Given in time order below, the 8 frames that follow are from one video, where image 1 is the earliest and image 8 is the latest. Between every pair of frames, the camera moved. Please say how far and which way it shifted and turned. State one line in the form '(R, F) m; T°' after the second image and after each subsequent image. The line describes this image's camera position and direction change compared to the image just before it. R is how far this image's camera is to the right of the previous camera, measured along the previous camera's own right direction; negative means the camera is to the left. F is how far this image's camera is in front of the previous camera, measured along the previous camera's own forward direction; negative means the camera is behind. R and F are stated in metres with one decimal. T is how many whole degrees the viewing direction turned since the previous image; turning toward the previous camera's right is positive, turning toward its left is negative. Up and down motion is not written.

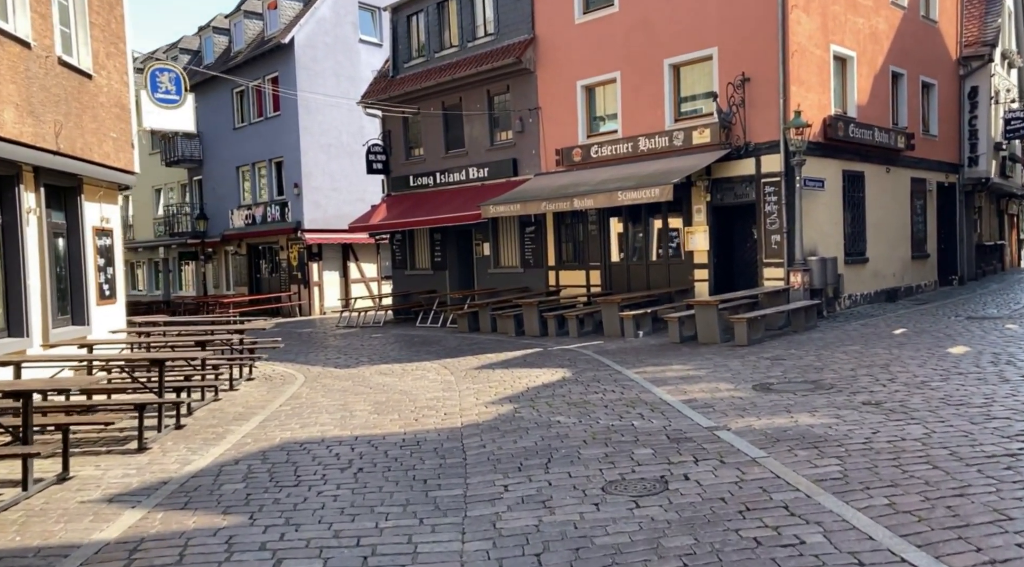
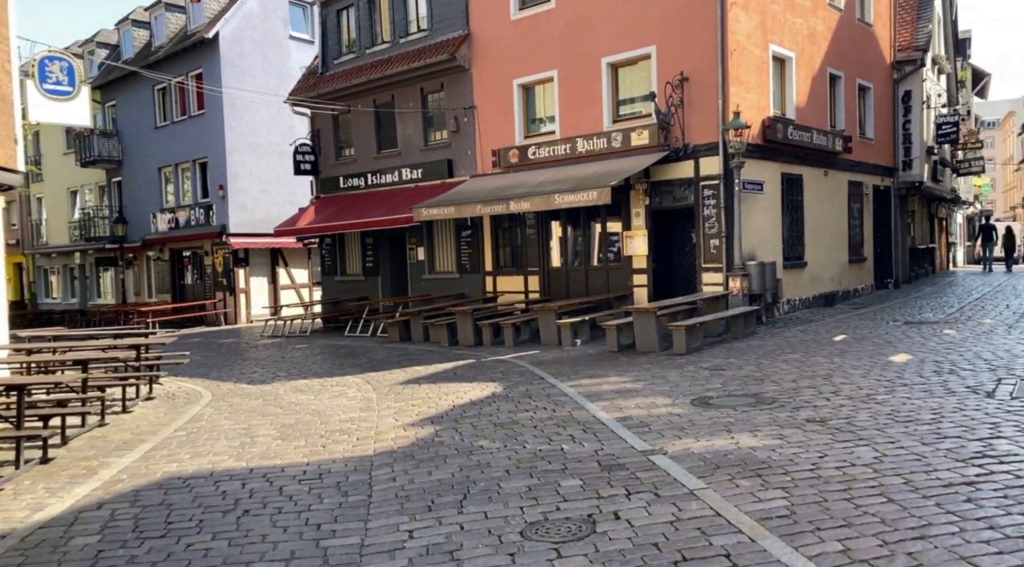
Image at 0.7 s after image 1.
(+0.2, +0.6) m; +4°
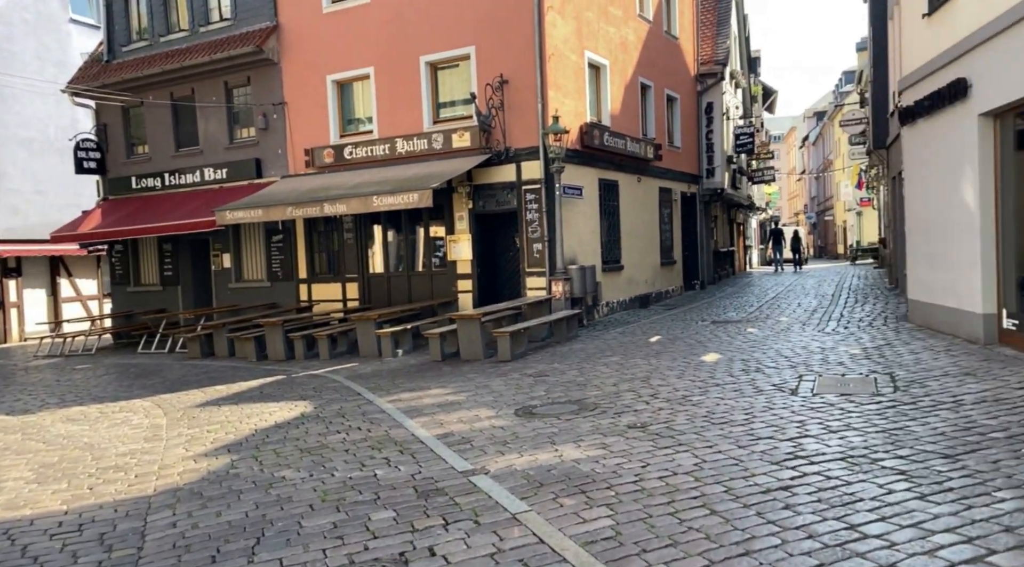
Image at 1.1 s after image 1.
(+0.1, +0.5) m; +13°
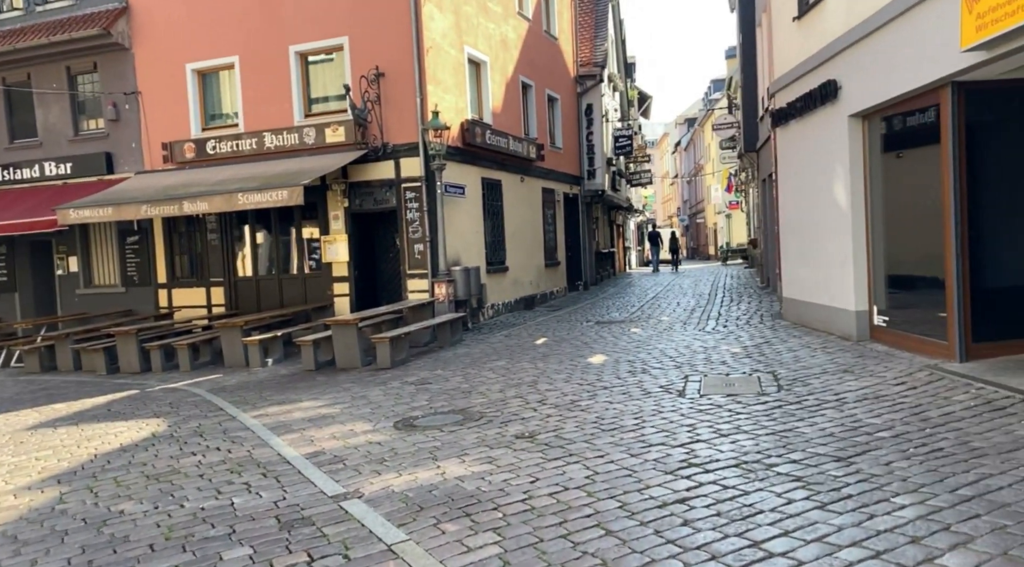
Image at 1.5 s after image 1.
(0.0, +0.5) m; +8°
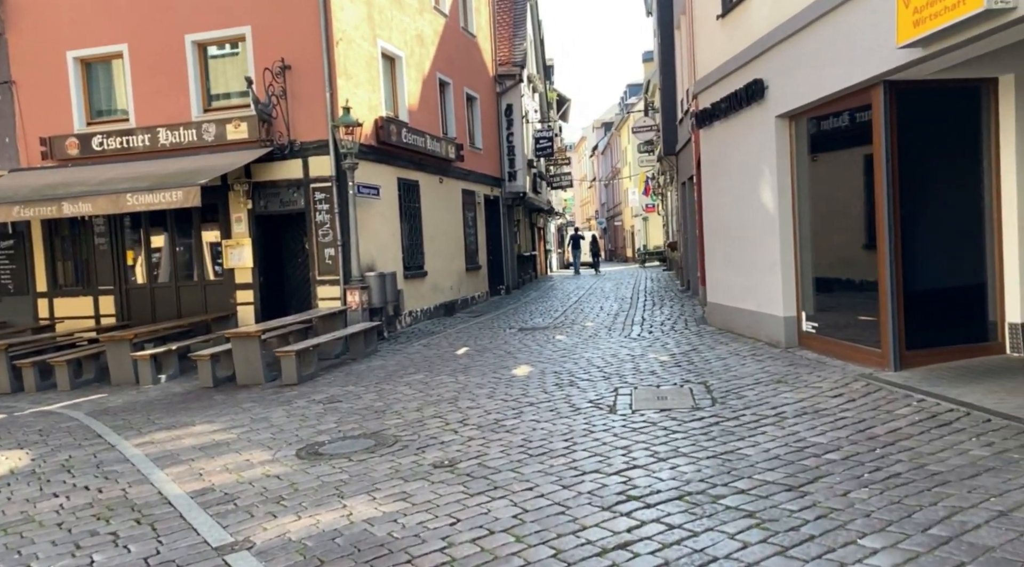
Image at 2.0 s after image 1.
(0.0, +0.6) m; +6°
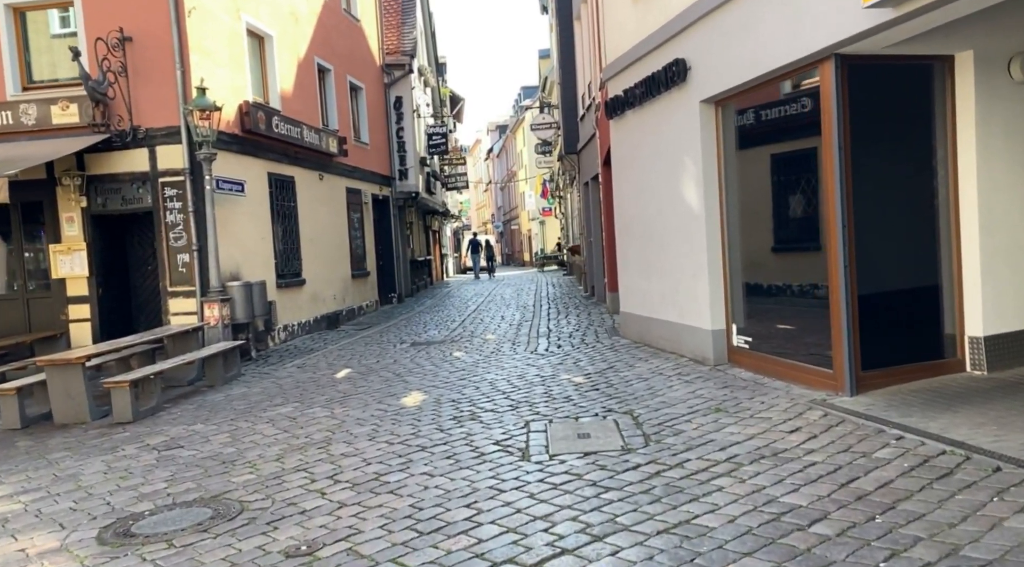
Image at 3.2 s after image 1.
(+0.1, +1.4) m; +8°
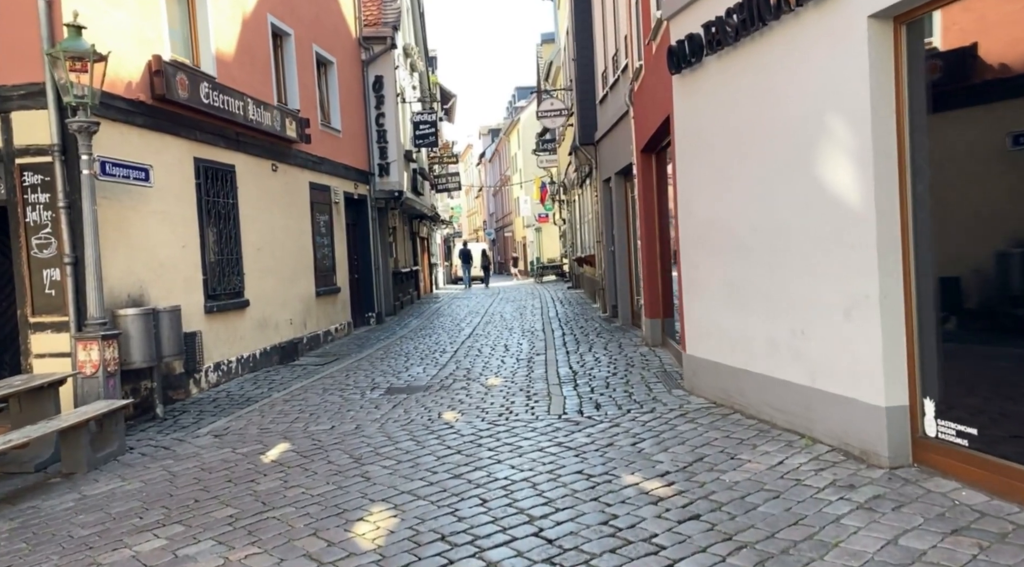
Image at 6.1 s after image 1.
(-0.2, +3.2) m; +1°
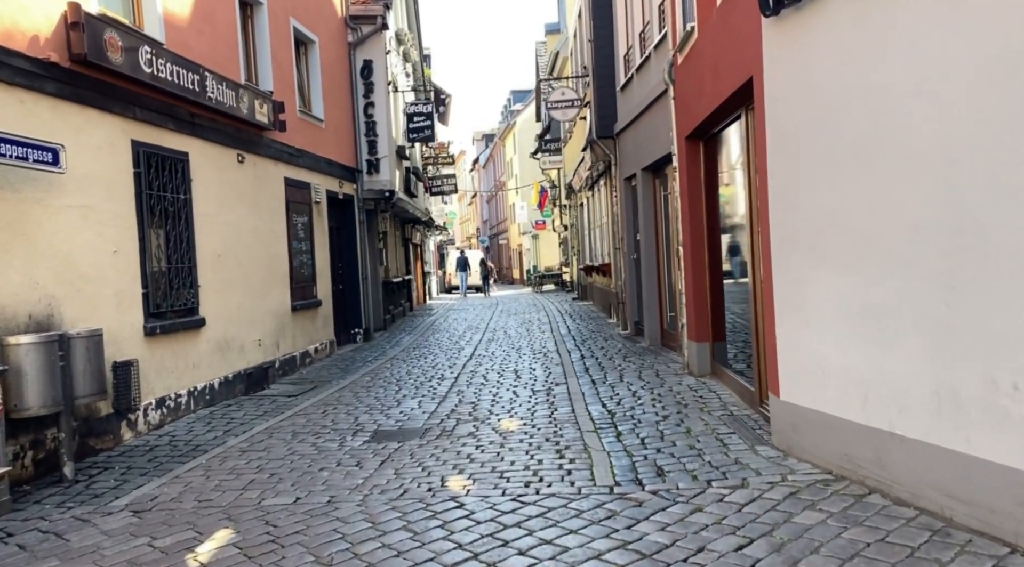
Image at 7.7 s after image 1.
(-0.3, +1.9) m; +1°
